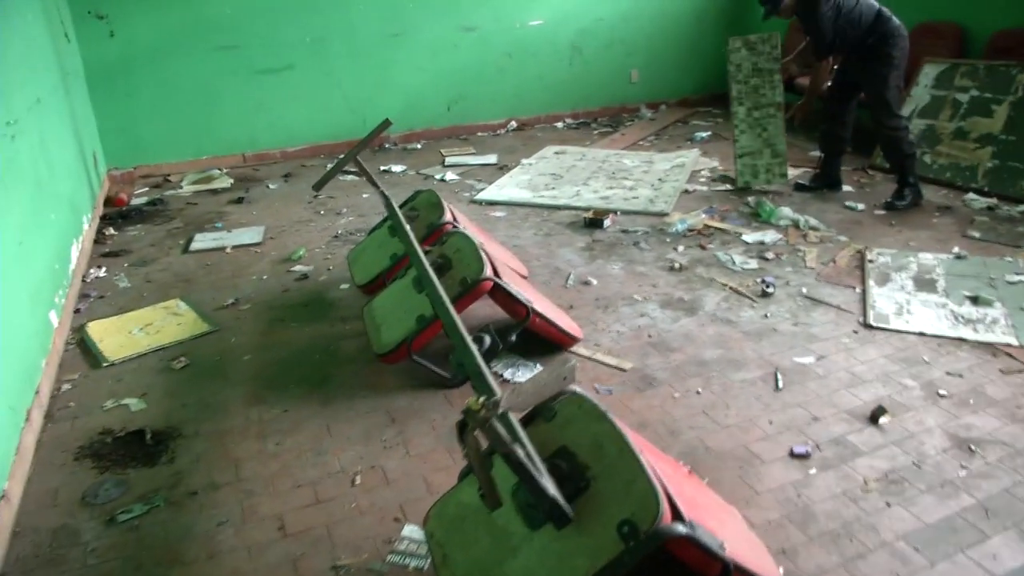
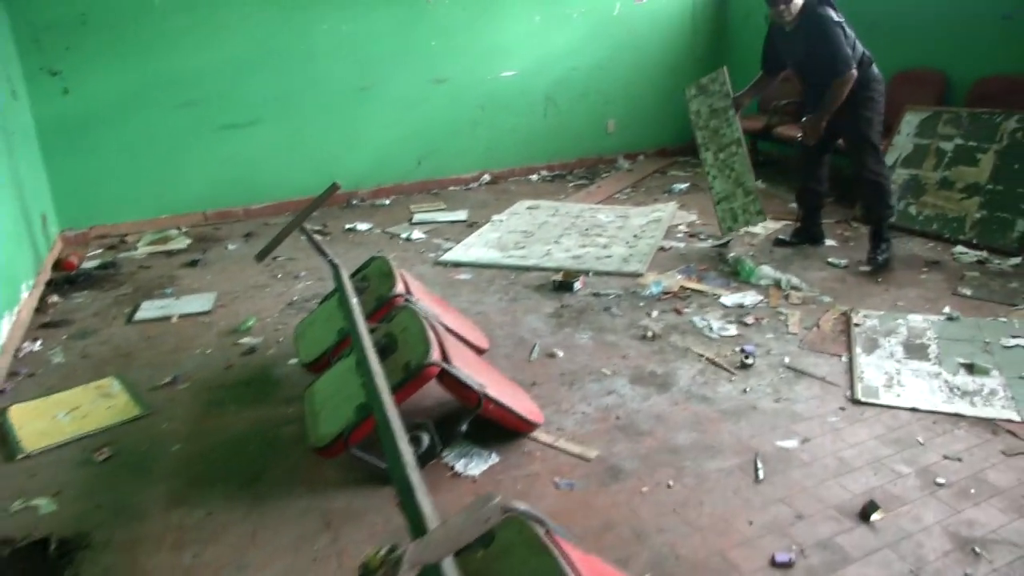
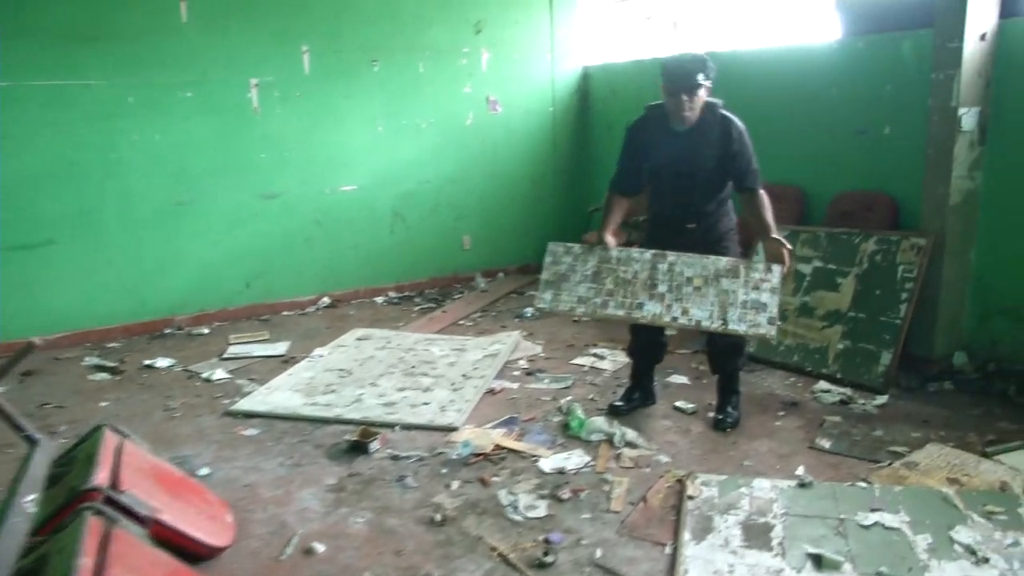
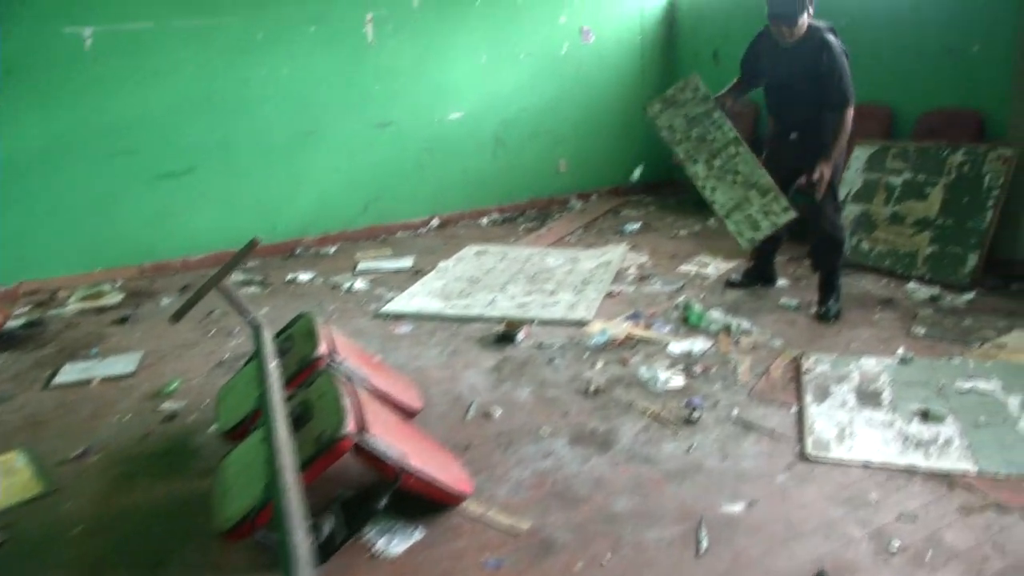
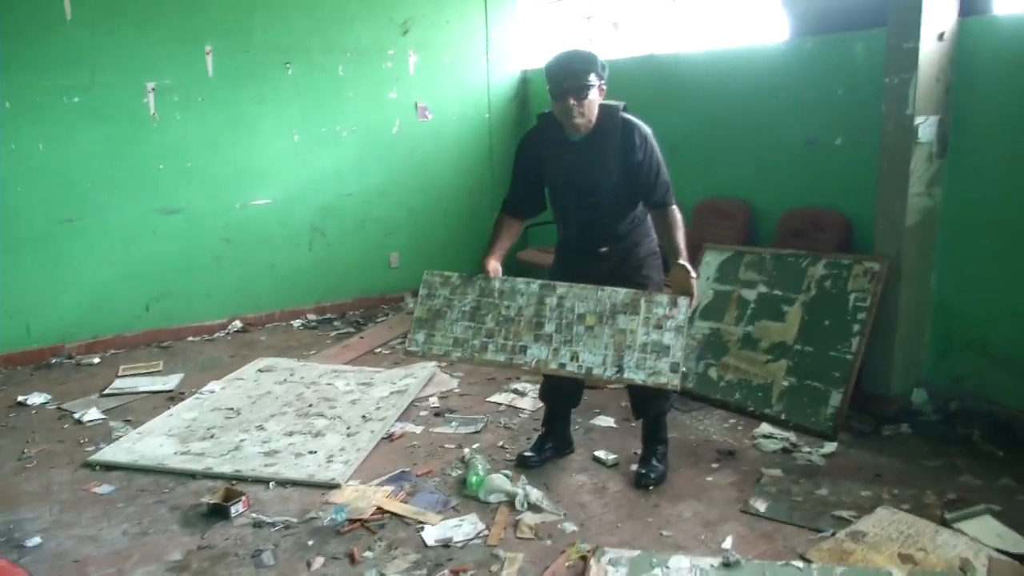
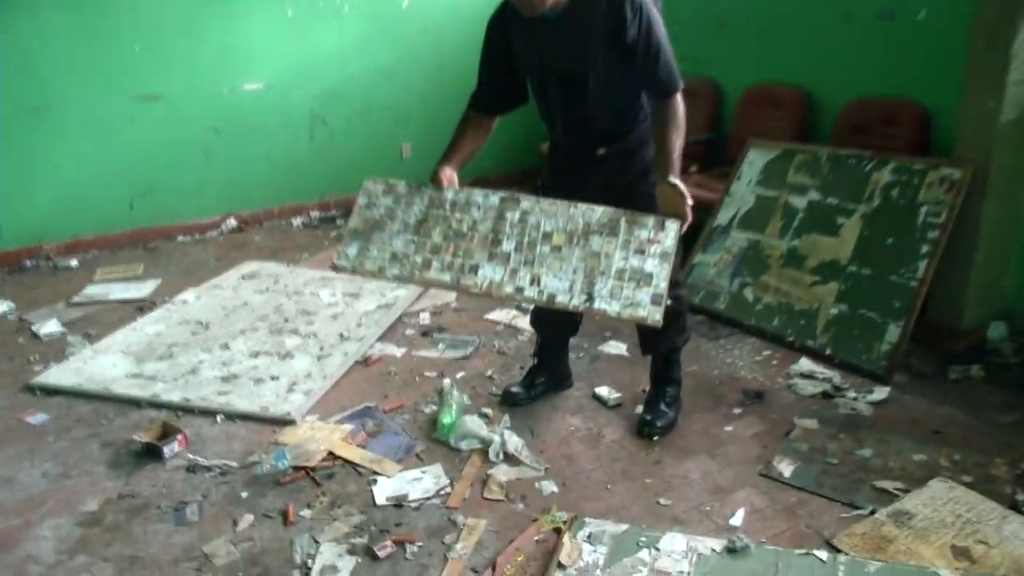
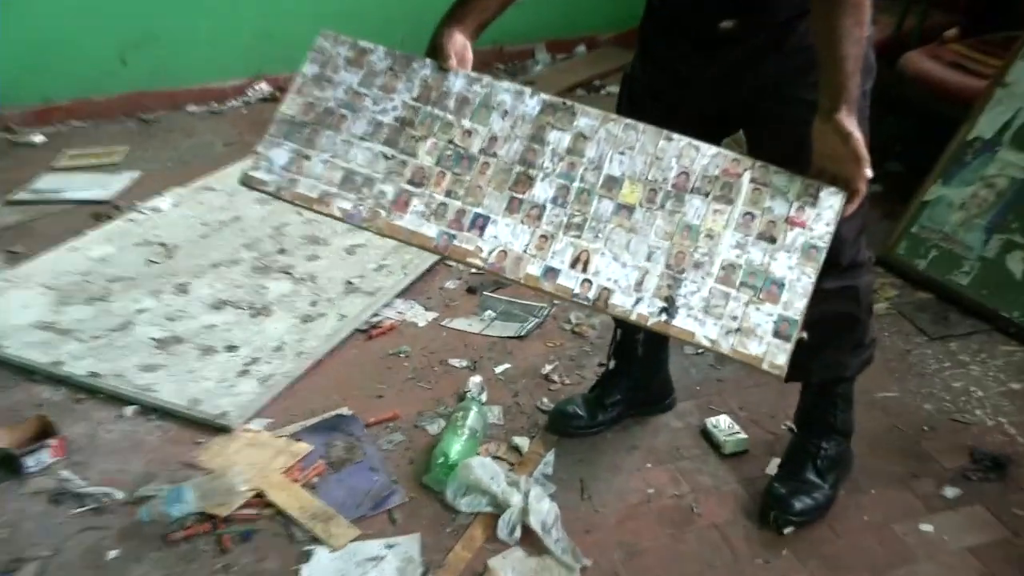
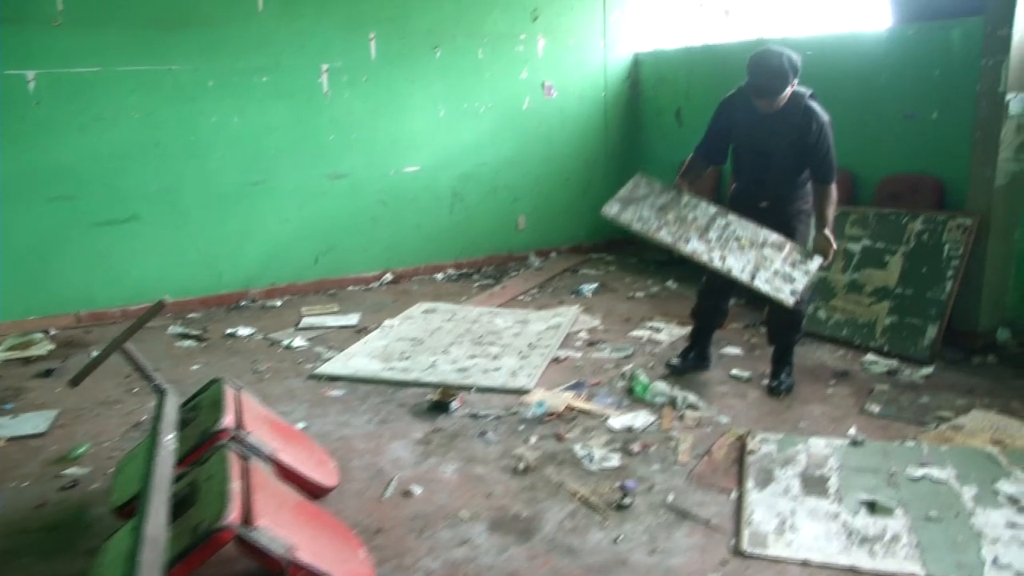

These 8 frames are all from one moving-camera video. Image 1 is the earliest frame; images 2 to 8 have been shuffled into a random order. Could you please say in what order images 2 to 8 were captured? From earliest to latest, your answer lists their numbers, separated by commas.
2, 4, 8, 3, 5, 6, 7
